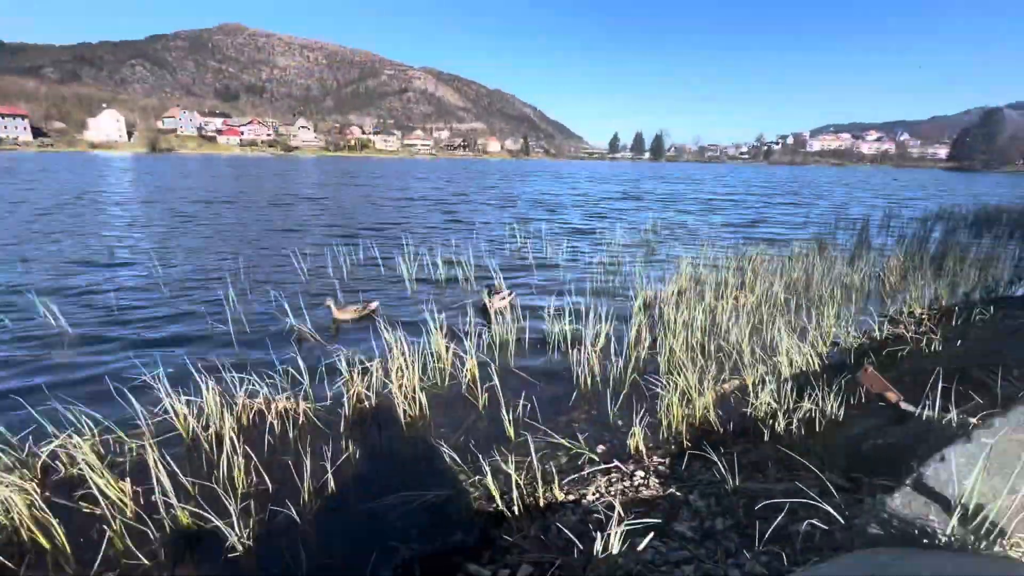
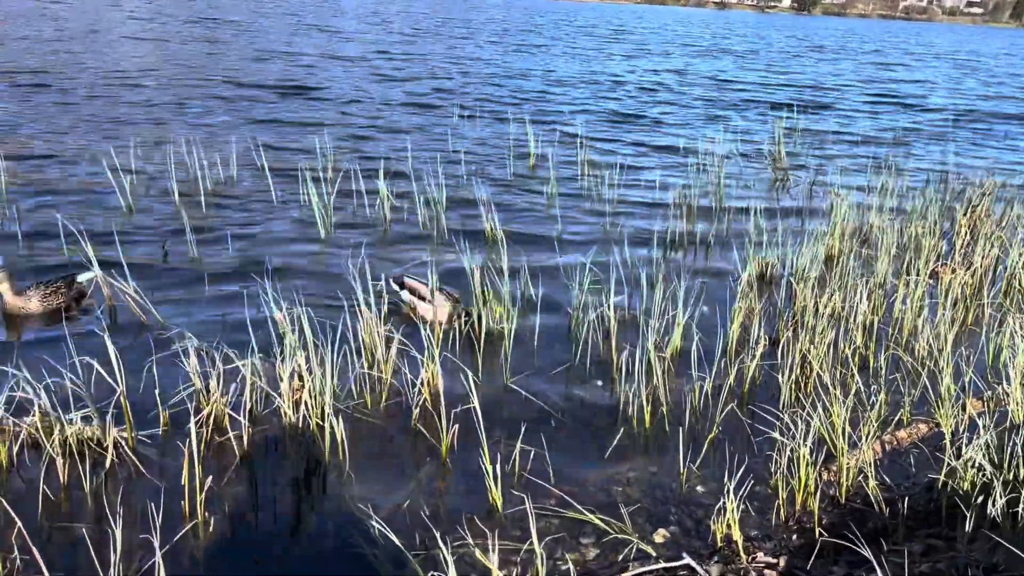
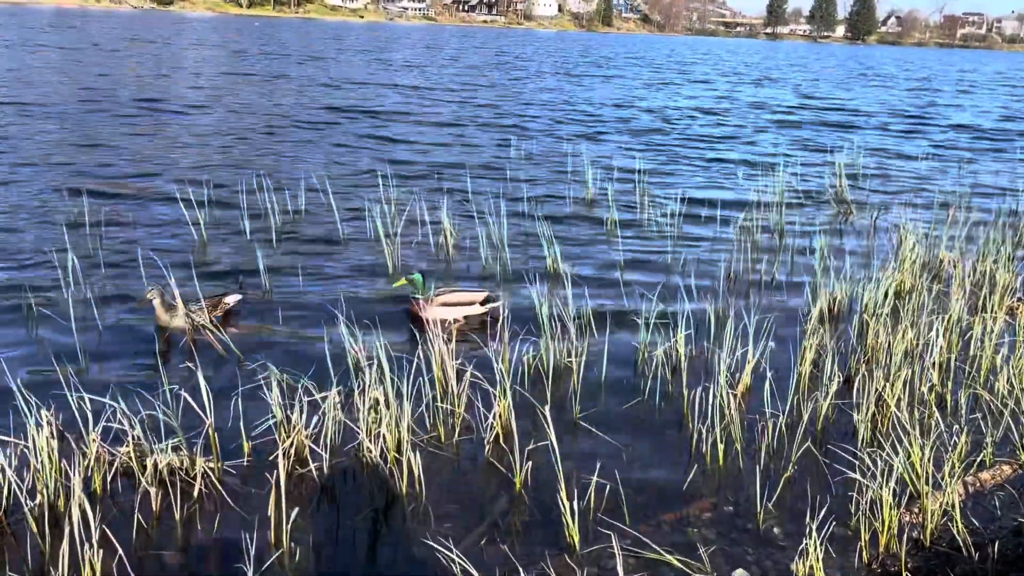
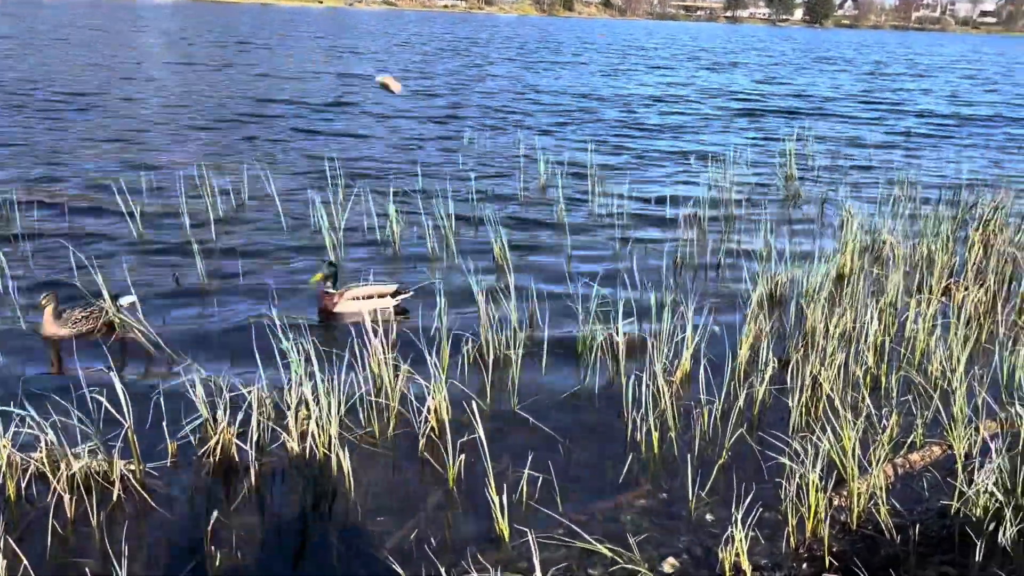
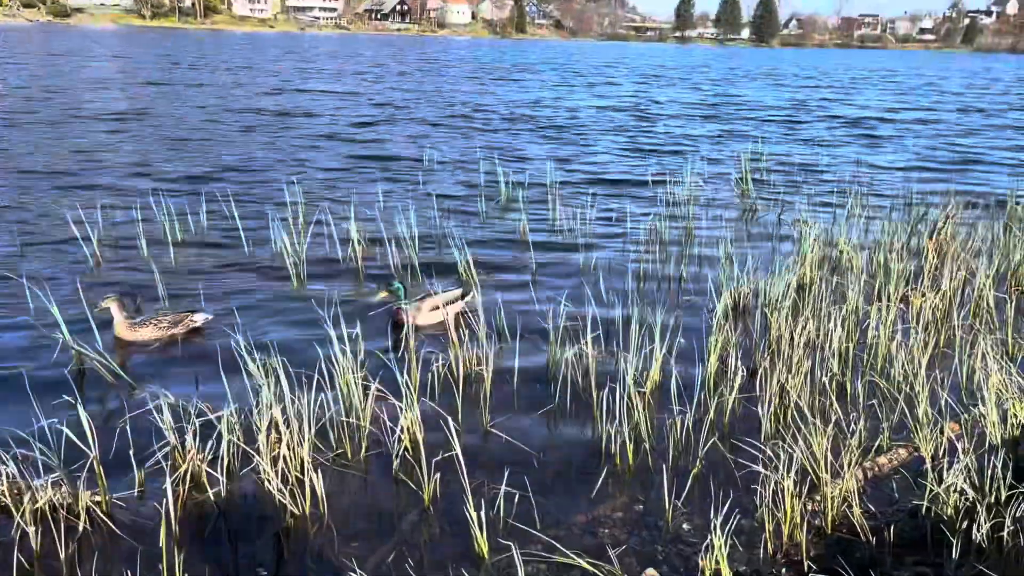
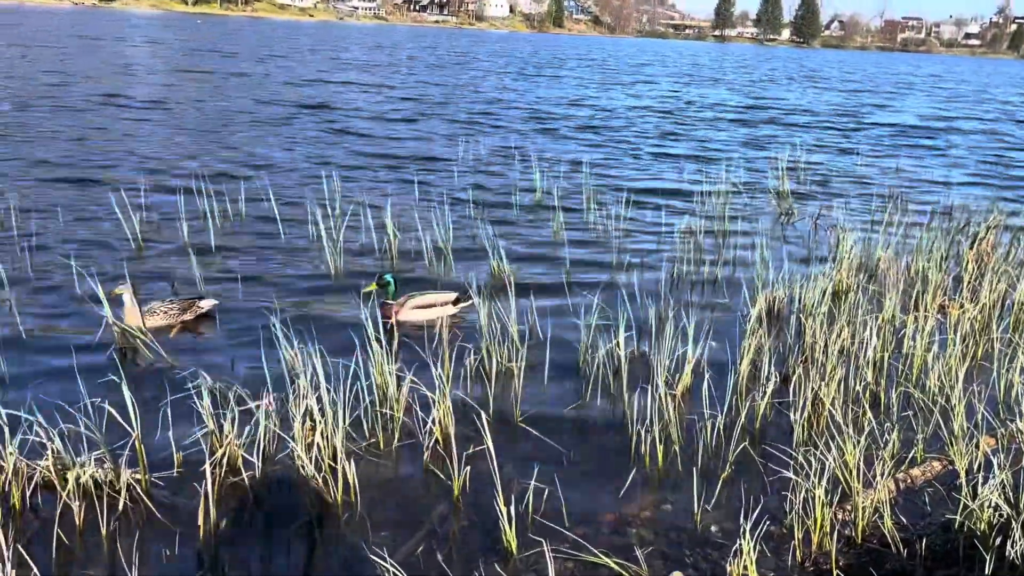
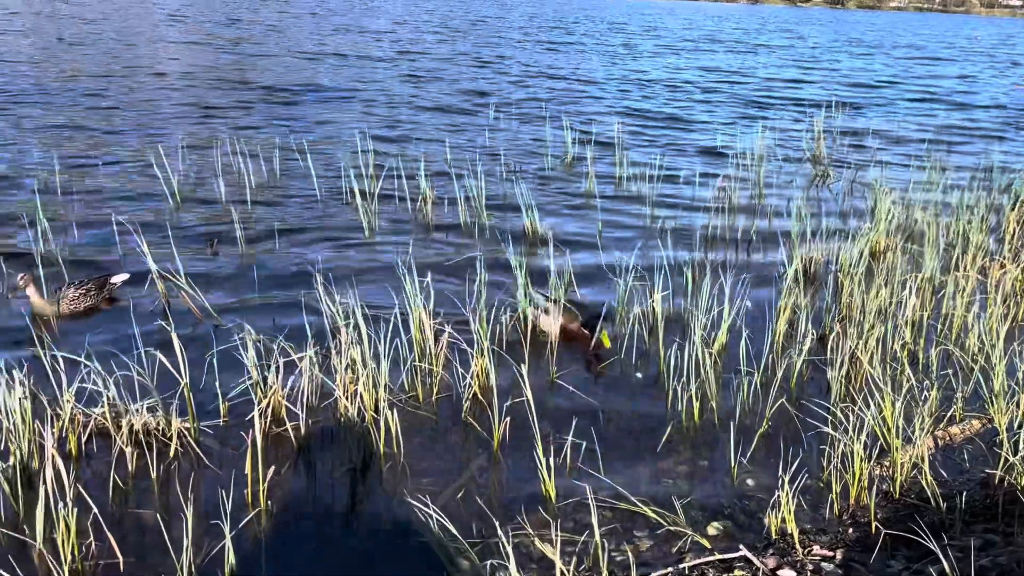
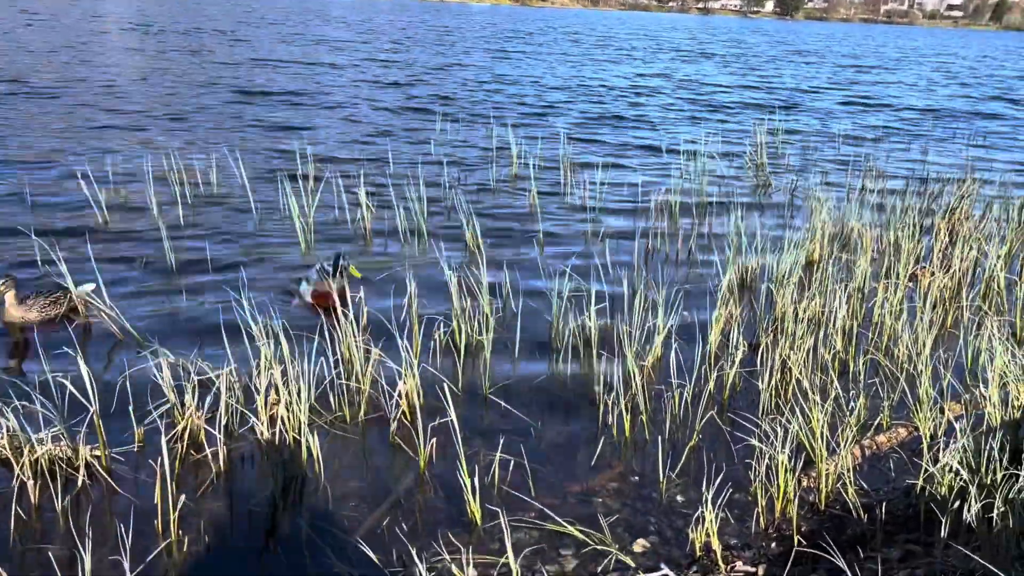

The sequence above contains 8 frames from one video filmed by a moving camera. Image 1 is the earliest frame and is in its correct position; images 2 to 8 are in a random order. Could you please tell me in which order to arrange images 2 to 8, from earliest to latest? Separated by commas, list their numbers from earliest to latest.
5, 6, 3, 4, 8, 2, 7
